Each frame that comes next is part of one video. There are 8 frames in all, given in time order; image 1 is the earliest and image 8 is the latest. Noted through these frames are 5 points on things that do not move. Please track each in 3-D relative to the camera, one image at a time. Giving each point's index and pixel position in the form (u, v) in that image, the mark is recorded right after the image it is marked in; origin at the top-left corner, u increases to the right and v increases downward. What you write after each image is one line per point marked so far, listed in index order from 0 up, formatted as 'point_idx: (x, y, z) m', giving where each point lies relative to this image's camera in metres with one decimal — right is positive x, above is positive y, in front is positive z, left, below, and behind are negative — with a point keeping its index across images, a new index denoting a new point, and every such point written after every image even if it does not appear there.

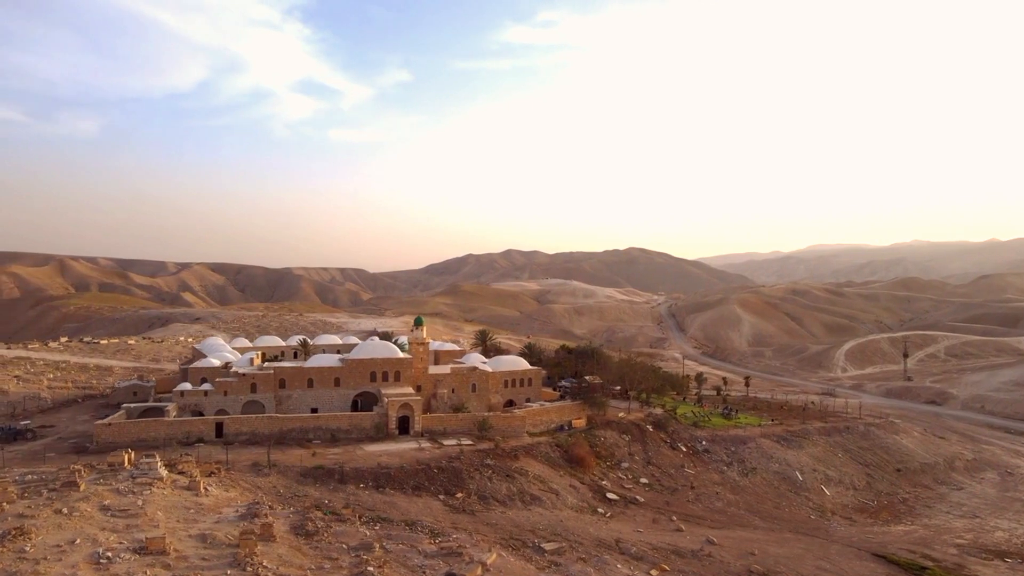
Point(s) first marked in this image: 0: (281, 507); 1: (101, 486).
0: (-6.1, -5.7, +17.7) m
1: (-9.9, -4.8, +16.2) m
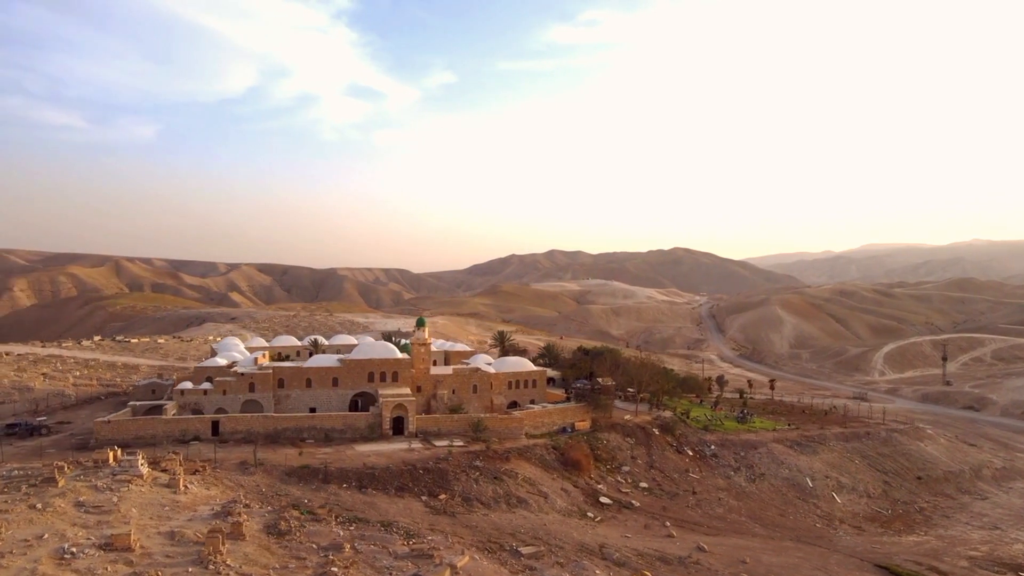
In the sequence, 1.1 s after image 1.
0: (-6.7, -5.7, +17.8) m
1: (-10.6, -4.8, +16.5) m
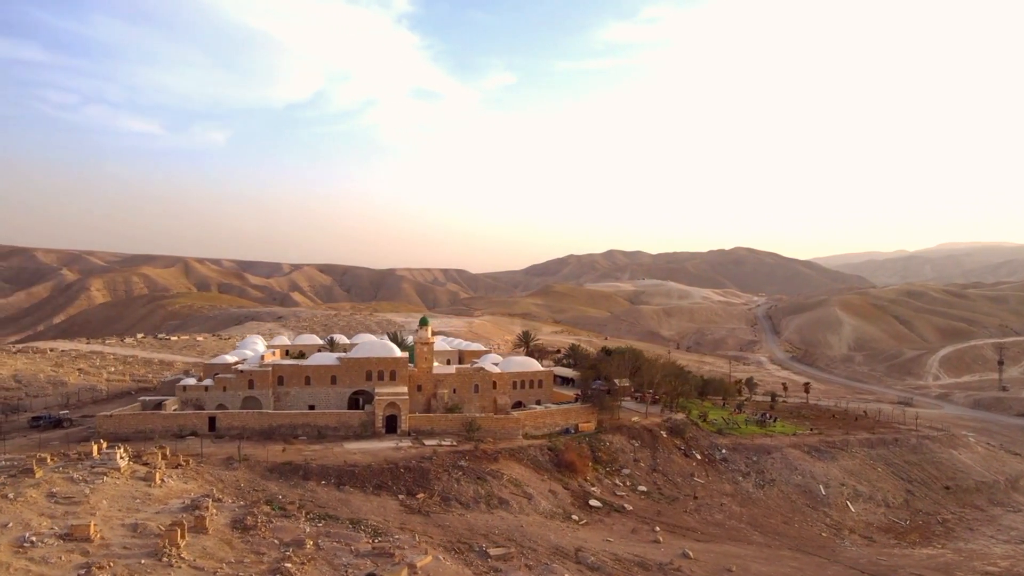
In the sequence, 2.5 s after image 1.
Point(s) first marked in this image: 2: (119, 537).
0: (-7.5, -5.7, +18.1) m
1: (-11.5, -4.7, +17.1) m
2: (-8.6, -5.5, +14.8) m
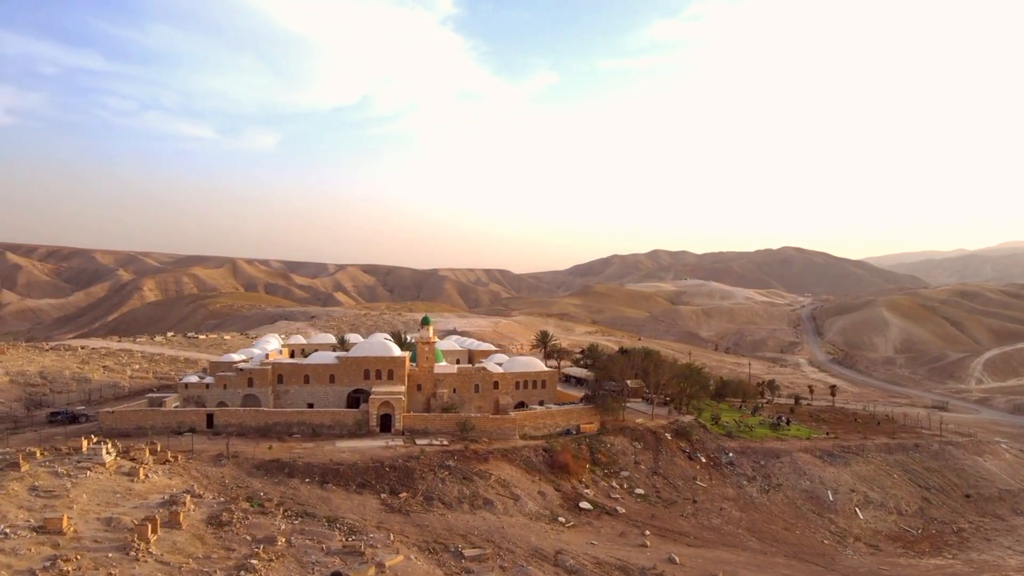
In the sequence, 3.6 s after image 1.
0: (-8.2, -5.6, +18.3) m
1: (-12.2, -4.7, +17.6) m
2: (-9.4, -5.4, +15.1) m
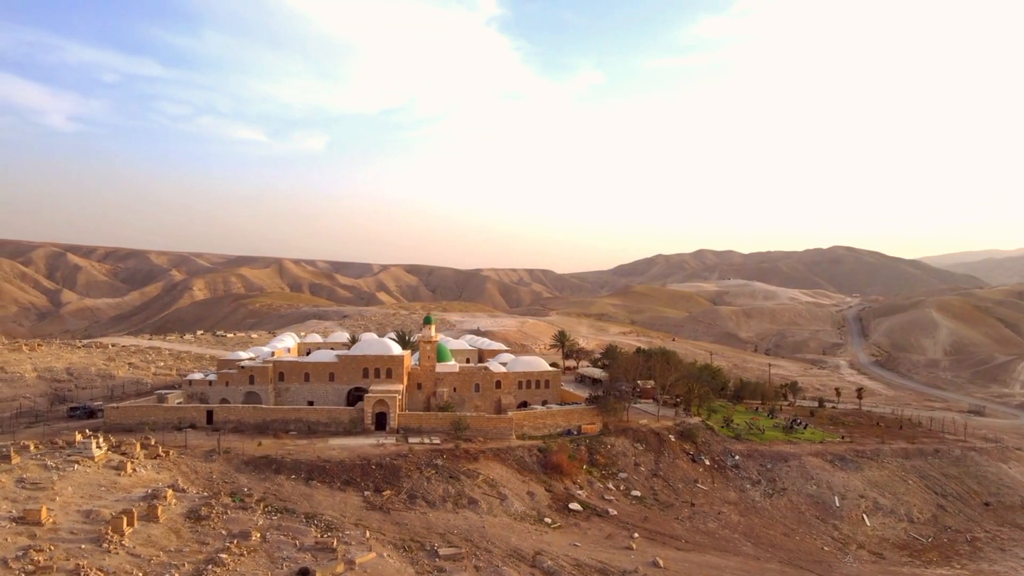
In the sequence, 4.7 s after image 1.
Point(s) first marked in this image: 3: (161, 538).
0: (-8.8, -5.6, +18.7) m
1: (-12.8, -4.6, +18.1) m
2: (-10.2, -5.4, +15.6) m
3: (-8.2, -5.9, +15.8) m
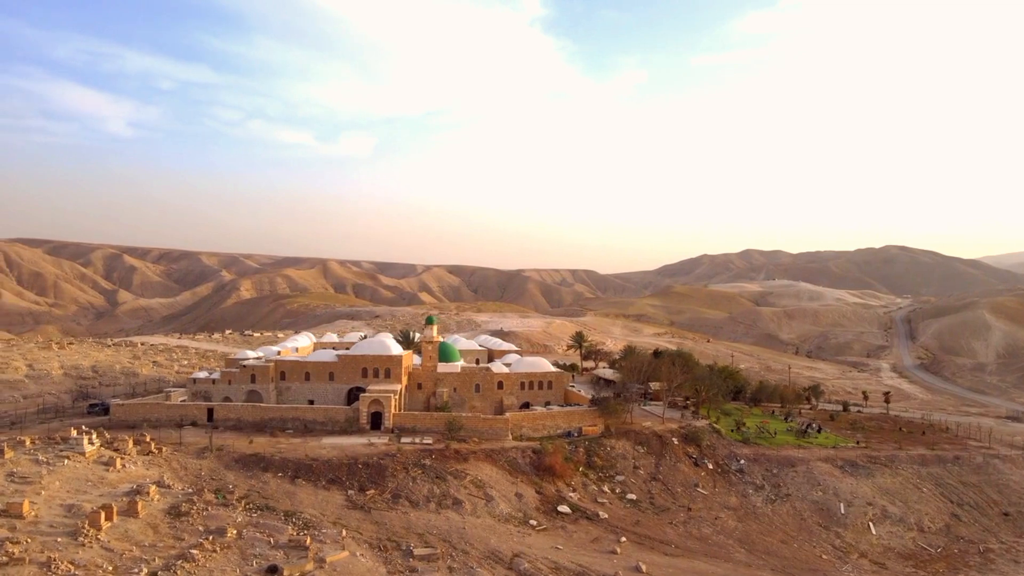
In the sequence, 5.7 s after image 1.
0: (-9.4, -5.6, +19.1) m
1: (-13.5, -4.6, +18.7) m
2: (-10.9, -5.4, +16.0) m
3: (-8.9, -5.9, +16.2) m
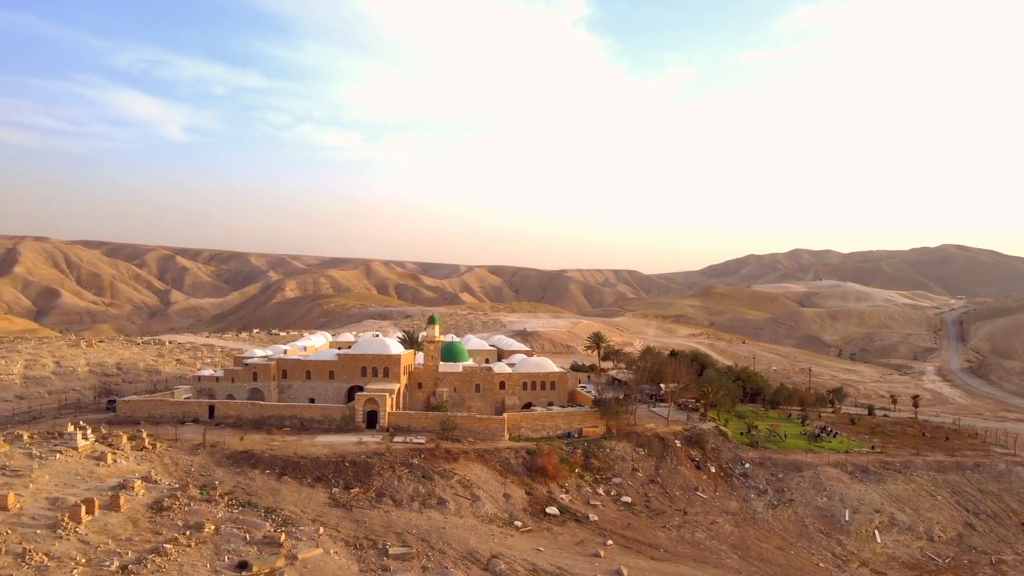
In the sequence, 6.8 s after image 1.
0: (-9.9, -5.6, +19.5) m
1: (-14.1, -4.6, +19.4) m
2: (-11.7, -5.4, +16.5) m
3: (-9.7, -5.9, +16.6) m
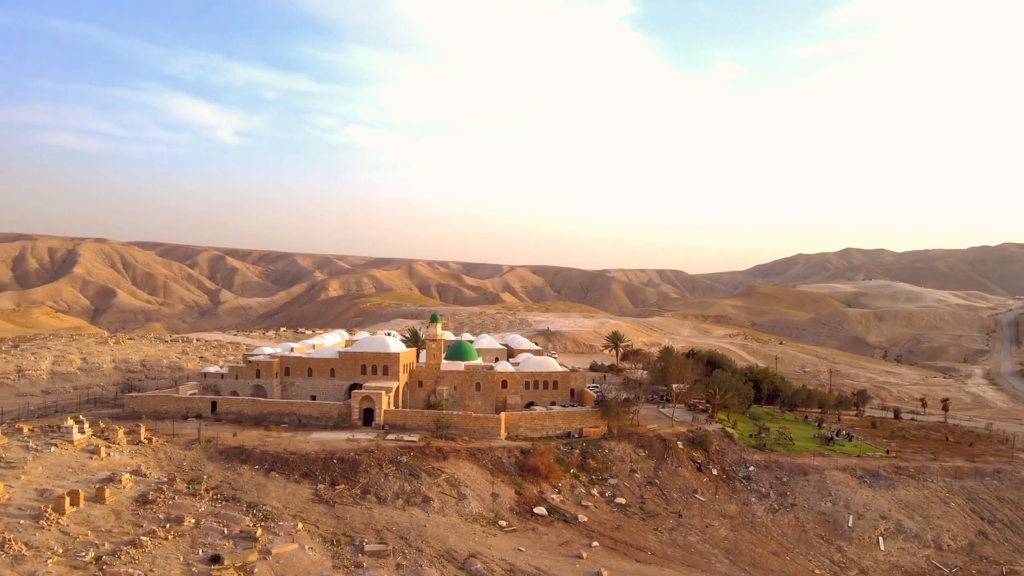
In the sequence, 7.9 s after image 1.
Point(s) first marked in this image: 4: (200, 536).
0: (-10.5, -5.5, +20.0) m
1: (-14.6, -4.6, +20.1) m
2: (-12.4, -5.3, +17.1) m
3: (-10.4, -5.8, +17.1) m
4: (-7.9, -6.3, +17.2) m
